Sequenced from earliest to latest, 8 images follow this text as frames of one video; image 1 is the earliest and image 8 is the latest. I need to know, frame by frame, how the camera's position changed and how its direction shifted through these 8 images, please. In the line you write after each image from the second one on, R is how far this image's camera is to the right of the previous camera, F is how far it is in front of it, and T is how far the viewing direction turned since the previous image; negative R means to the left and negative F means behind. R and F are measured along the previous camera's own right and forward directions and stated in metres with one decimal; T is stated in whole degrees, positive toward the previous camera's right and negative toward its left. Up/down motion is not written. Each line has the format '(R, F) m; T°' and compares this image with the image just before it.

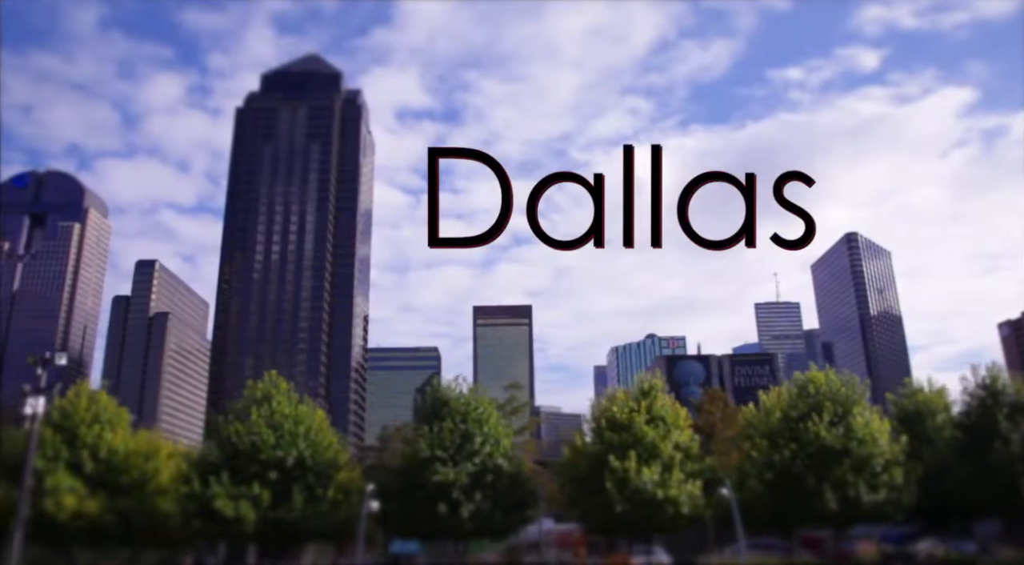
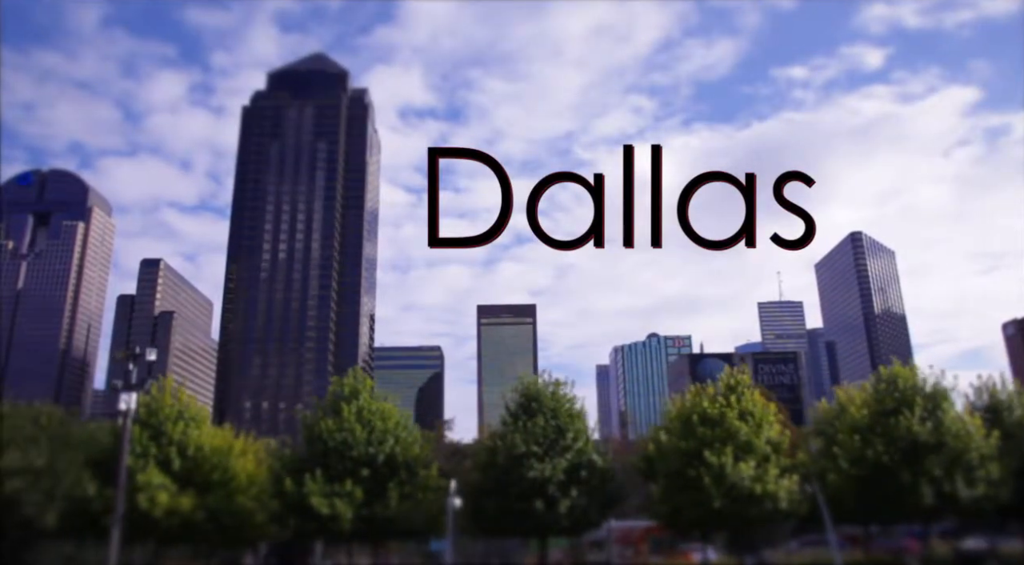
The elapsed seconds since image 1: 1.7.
(-2.3, +0.1) m; +1°
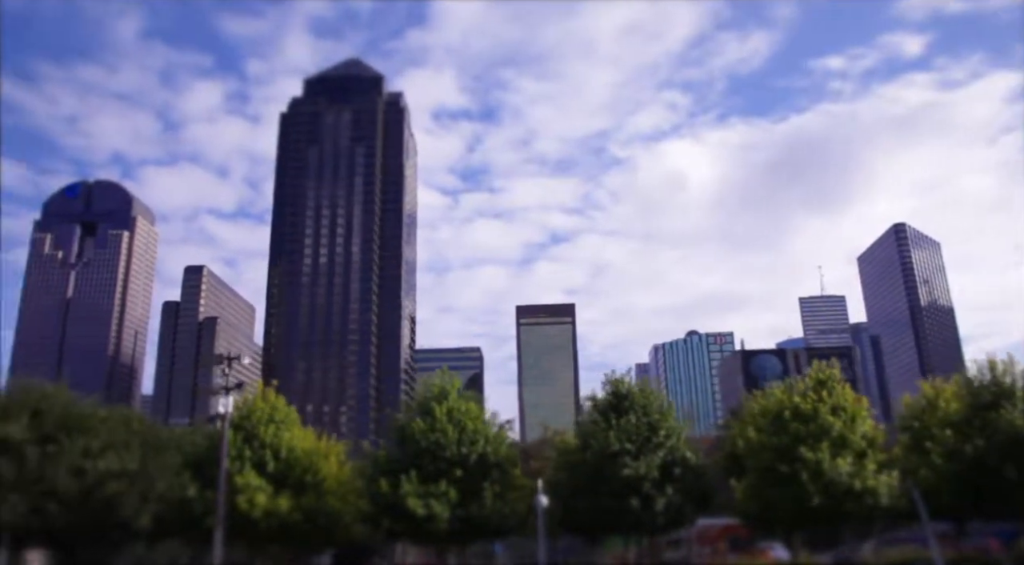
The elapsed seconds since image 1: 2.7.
(-1.3, 0.0) m; -2°
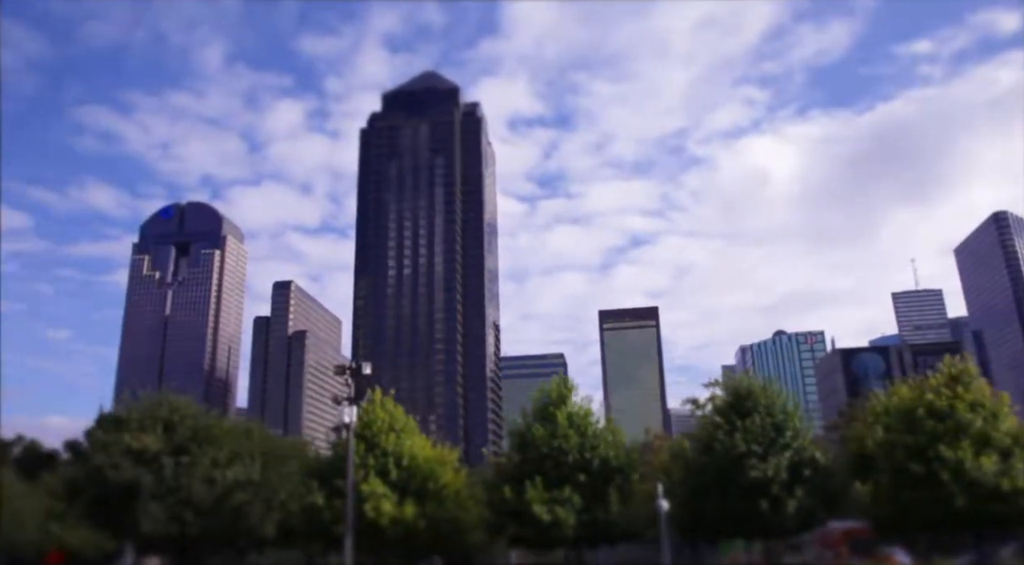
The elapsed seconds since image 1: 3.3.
(-0.9, +0.1) m; -5°
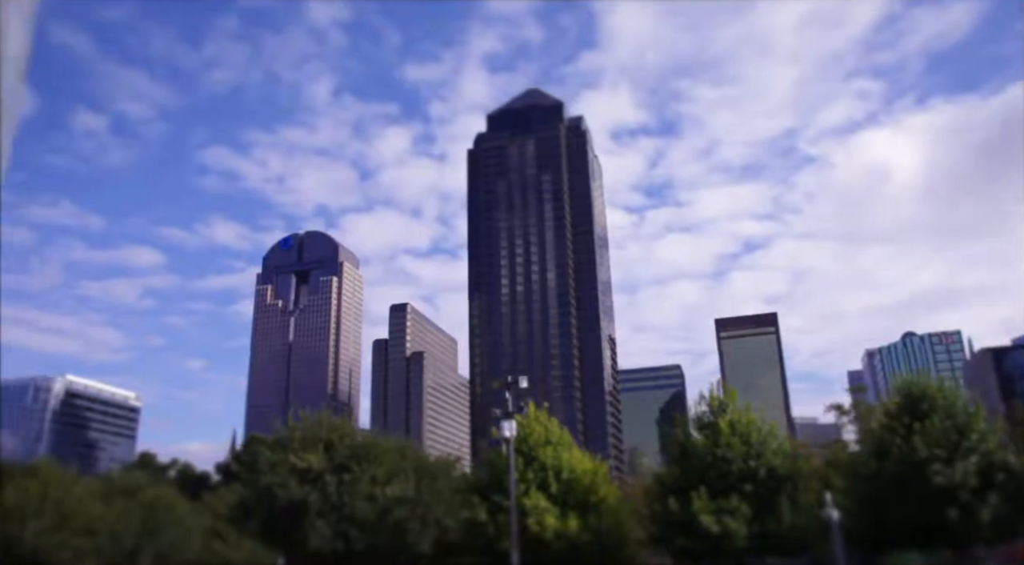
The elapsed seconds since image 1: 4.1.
(-1.1, +0.1) m; -7°
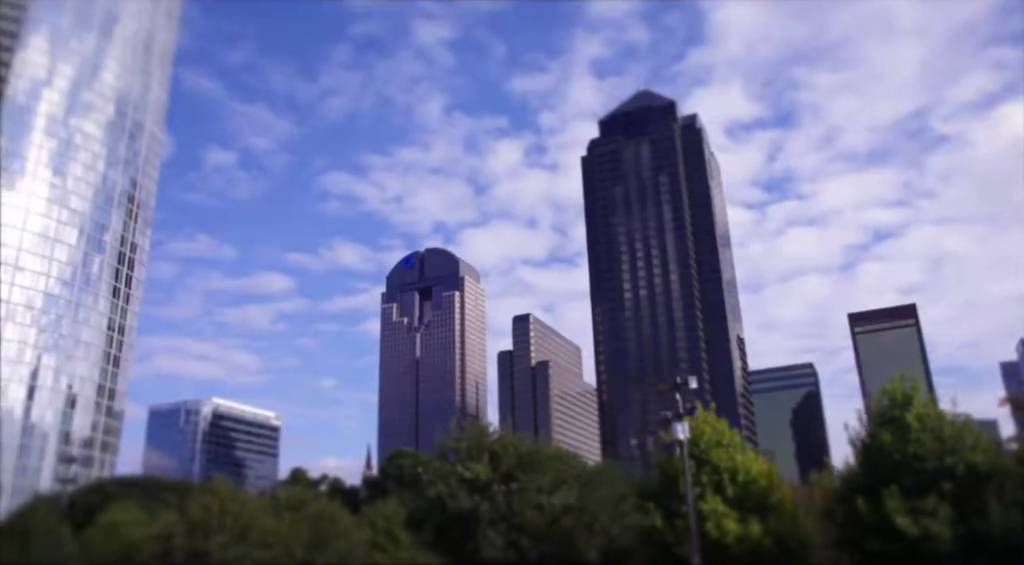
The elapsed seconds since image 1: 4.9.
(-1.1, 0.0) m; -8°
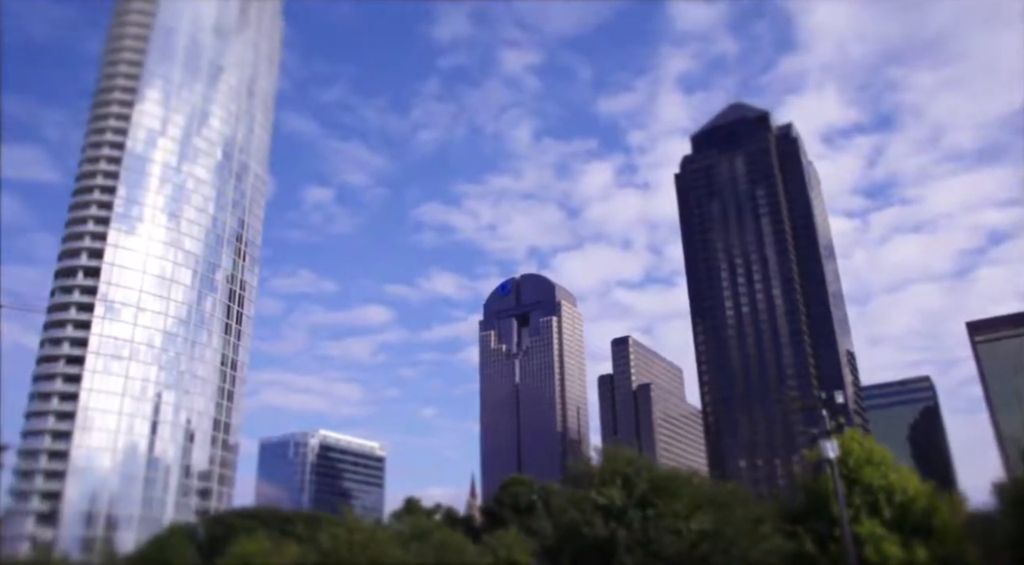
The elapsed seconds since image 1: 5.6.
(-0.8, +0.2) m; -6°
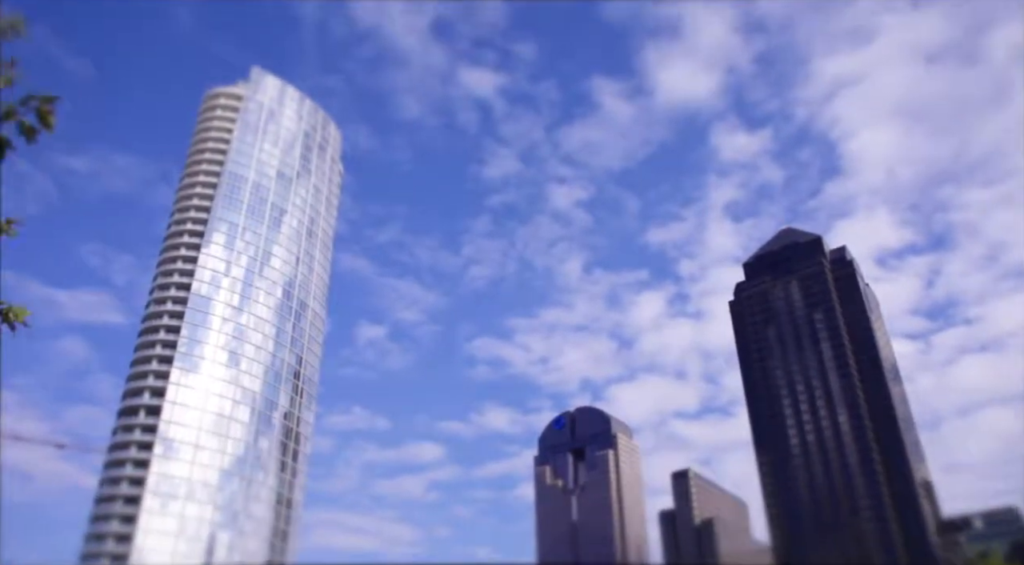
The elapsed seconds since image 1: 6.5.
(-0.7, +0.1) m; -3°
